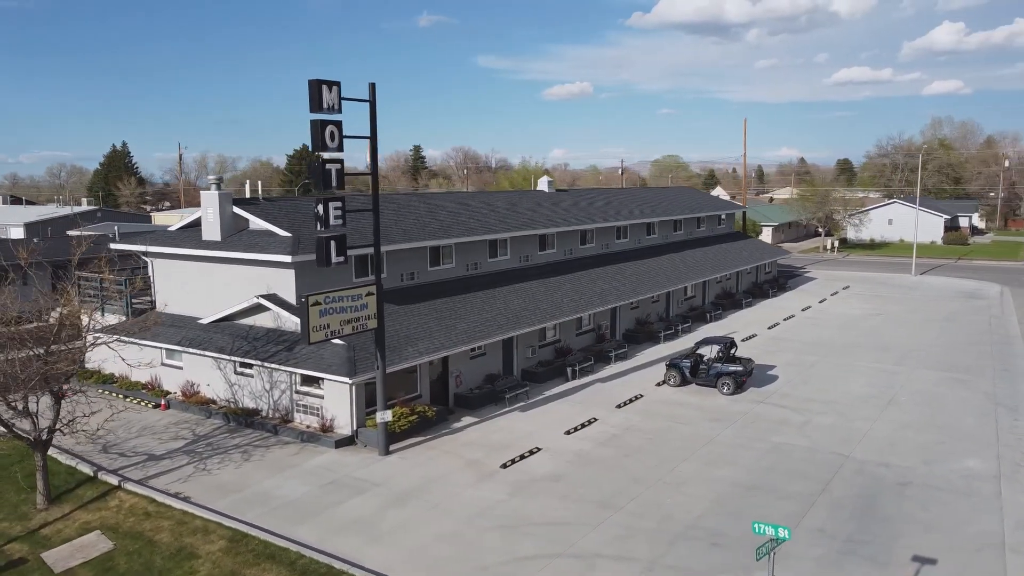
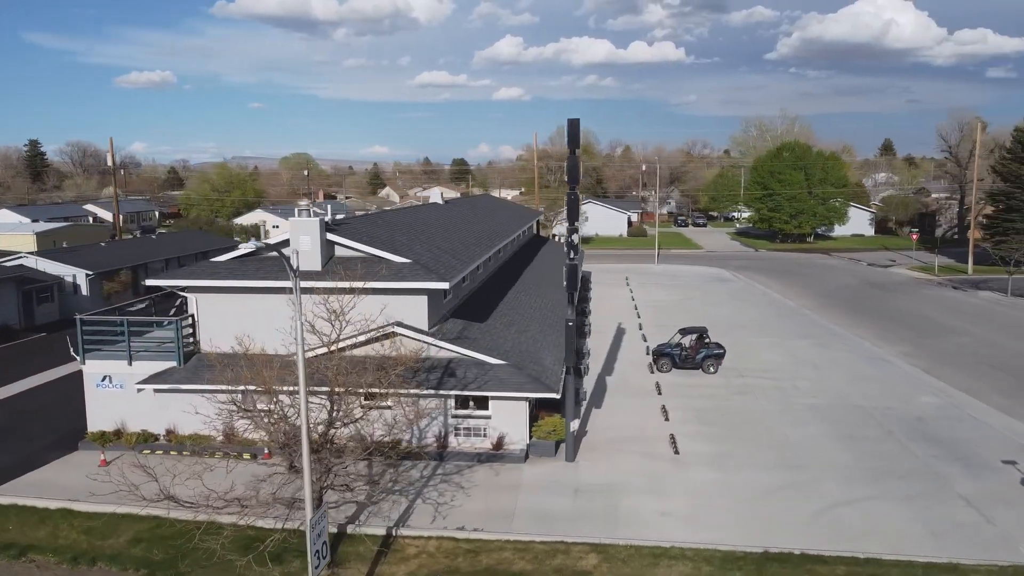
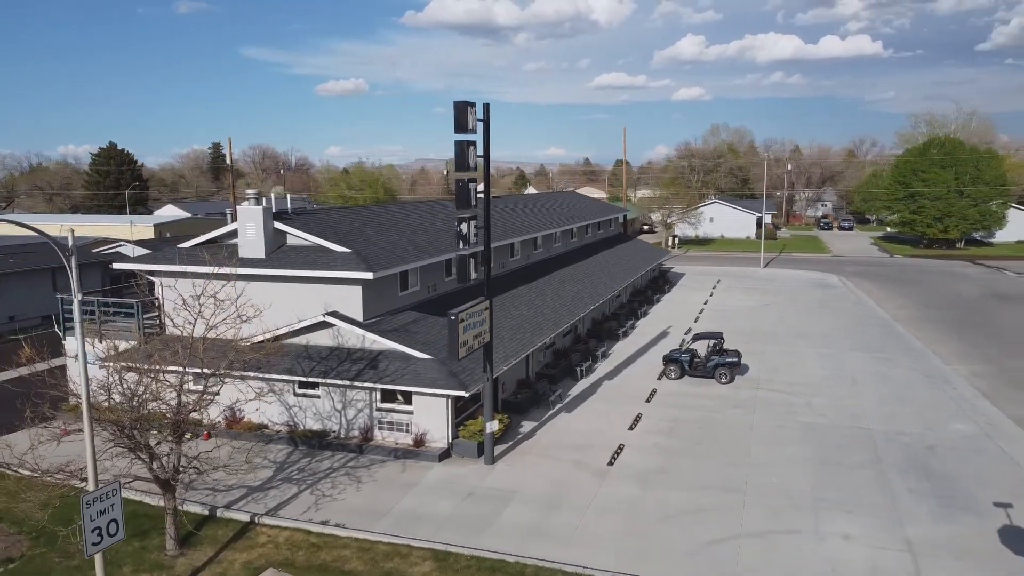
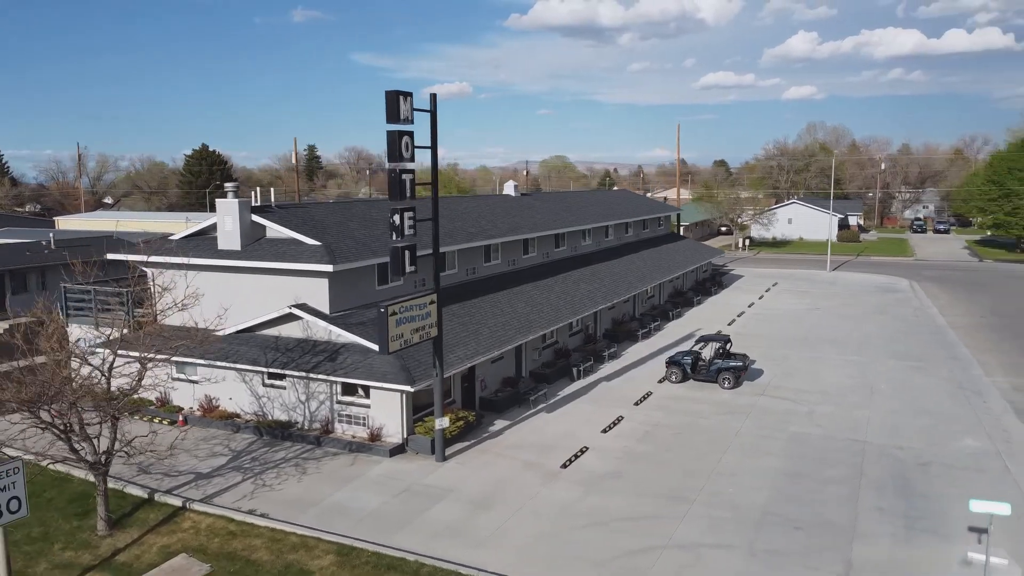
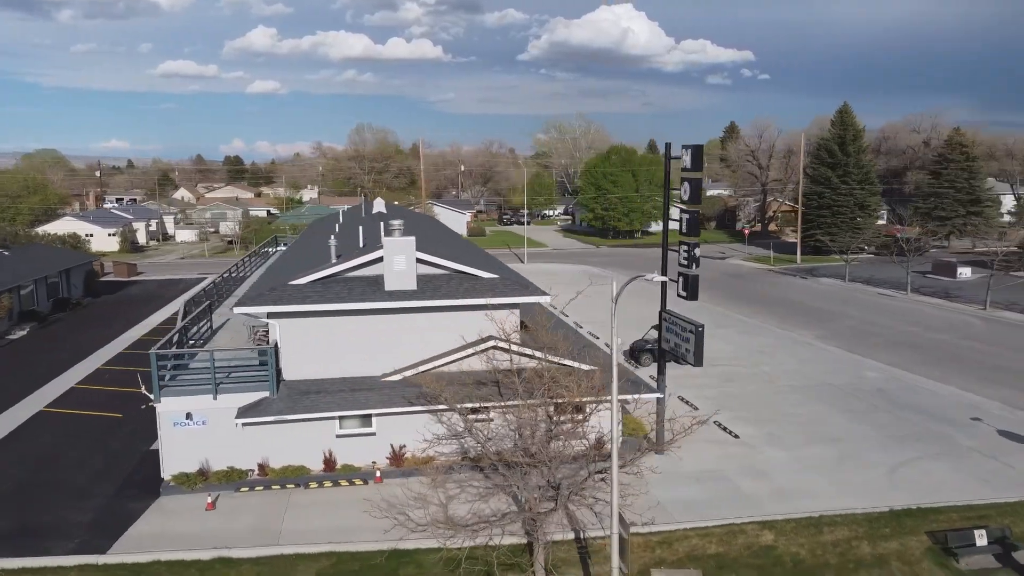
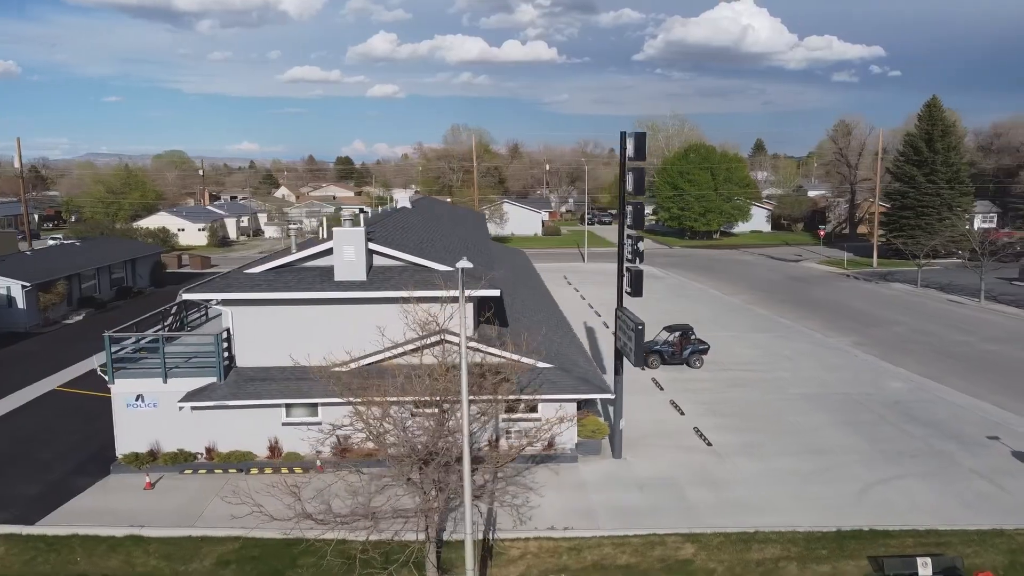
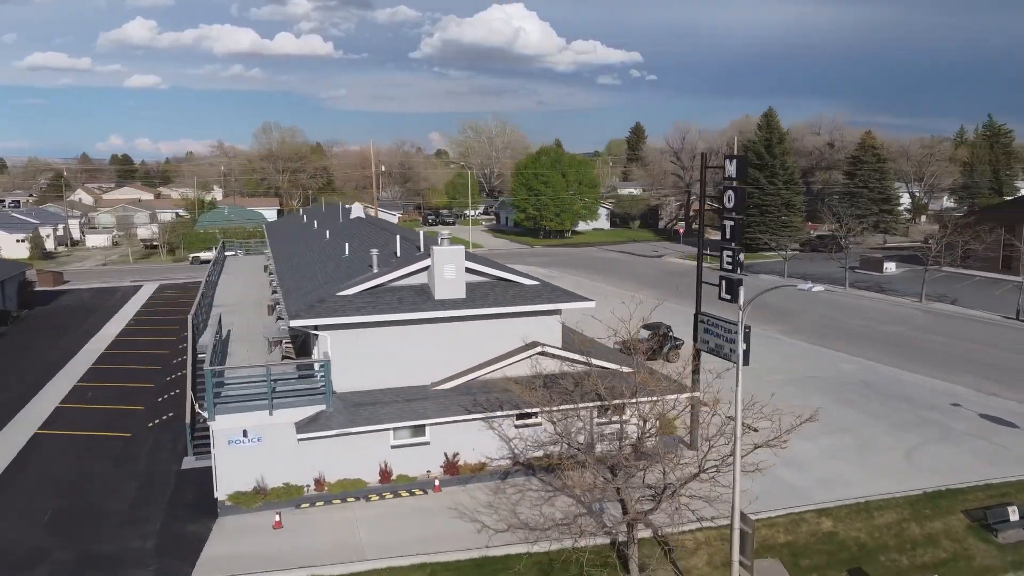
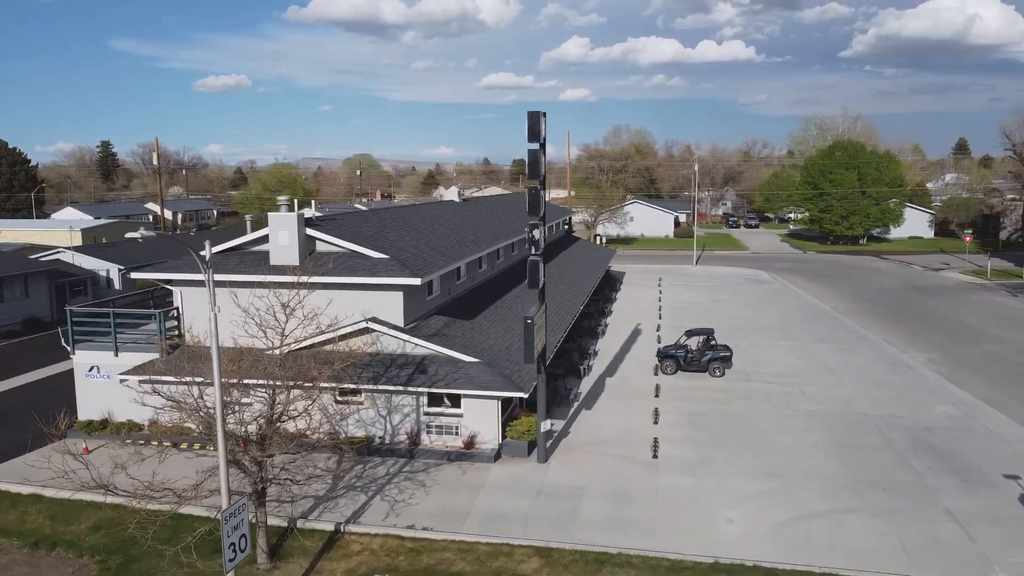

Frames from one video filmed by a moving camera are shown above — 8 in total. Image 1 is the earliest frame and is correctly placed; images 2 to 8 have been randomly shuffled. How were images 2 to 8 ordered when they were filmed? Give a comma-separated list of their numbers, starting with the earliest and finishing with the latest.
4, 3, 8, 2, 6, 5, 7
